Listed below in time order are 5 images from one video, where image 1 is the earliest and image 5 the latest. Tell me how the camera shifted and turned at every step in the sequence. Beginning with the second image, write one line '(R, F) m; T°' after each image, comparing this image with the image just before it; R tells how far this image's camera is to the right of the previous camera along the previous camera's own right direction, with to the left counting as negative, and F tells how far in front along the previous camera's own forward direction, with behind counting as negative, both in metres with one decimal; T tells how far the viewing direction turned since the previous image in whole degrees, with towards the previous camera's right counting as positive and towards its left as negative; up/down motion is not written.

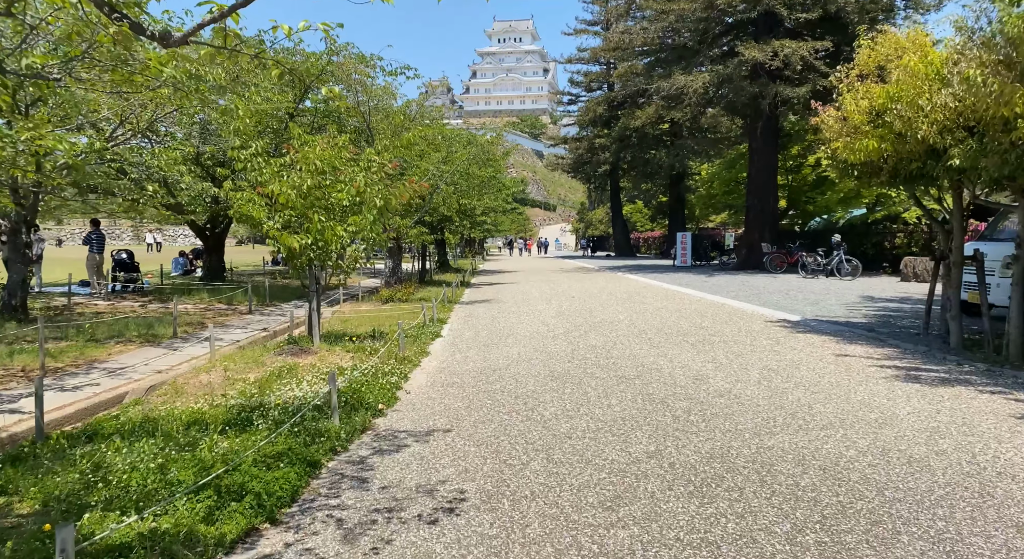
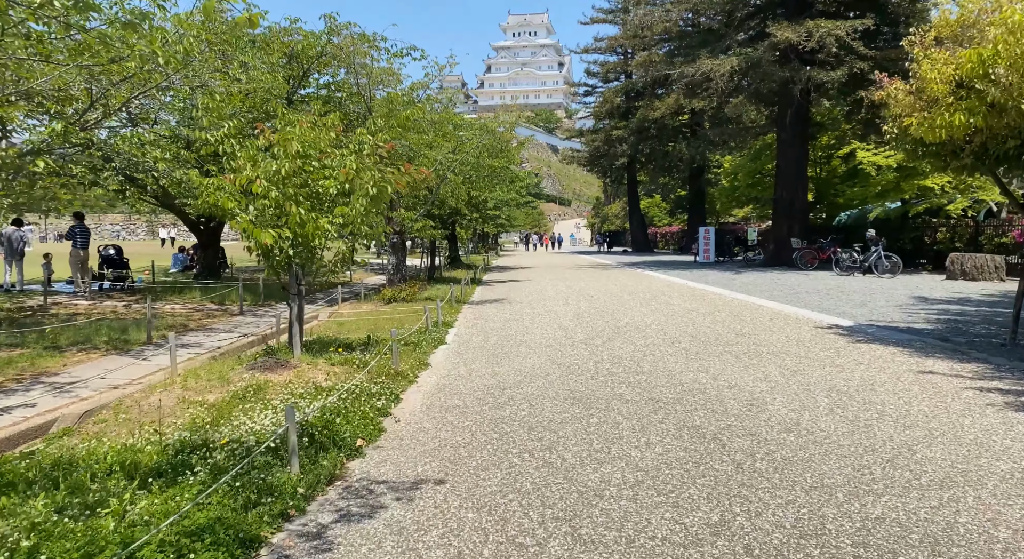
(0.0, +1.5) m; -1°
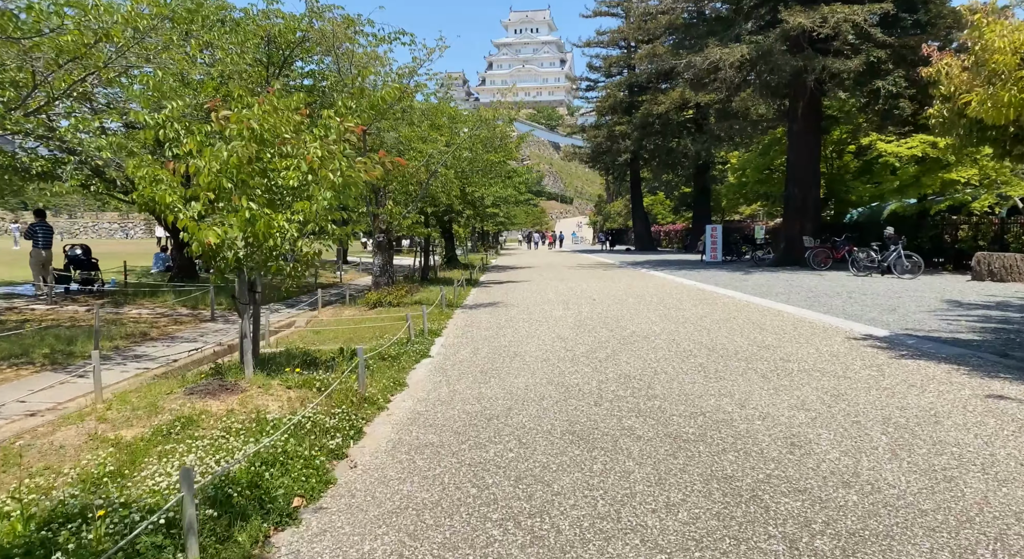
(+0.1, +1.3) m; 0°
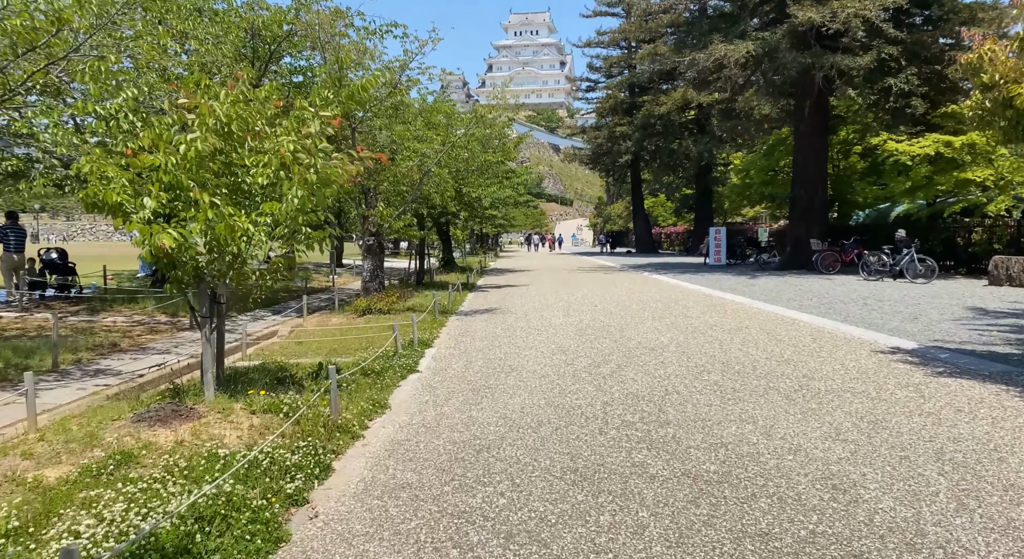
(+0.1, +0.9) m; 0°
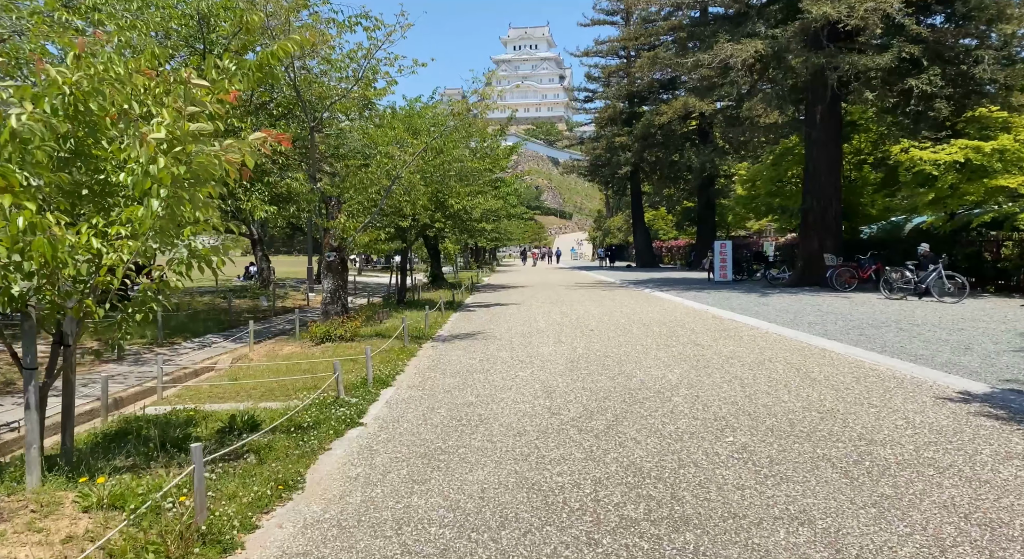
(+0.3, +2.0) m; 0°
